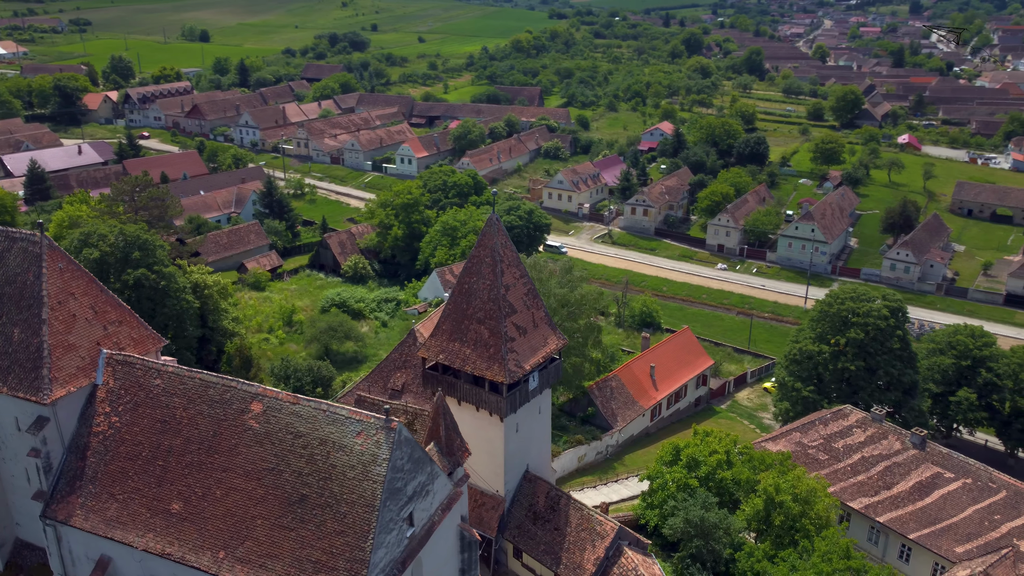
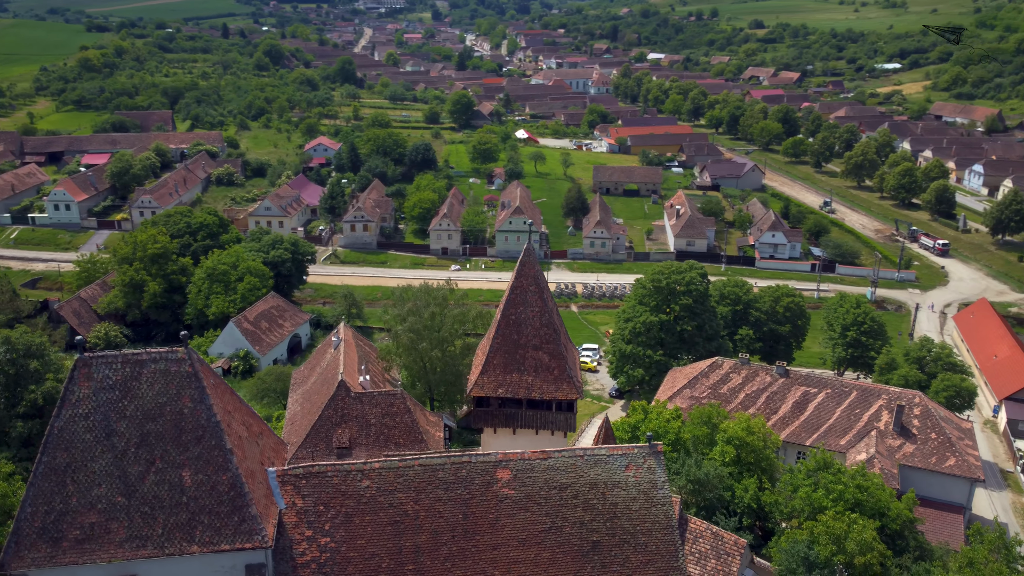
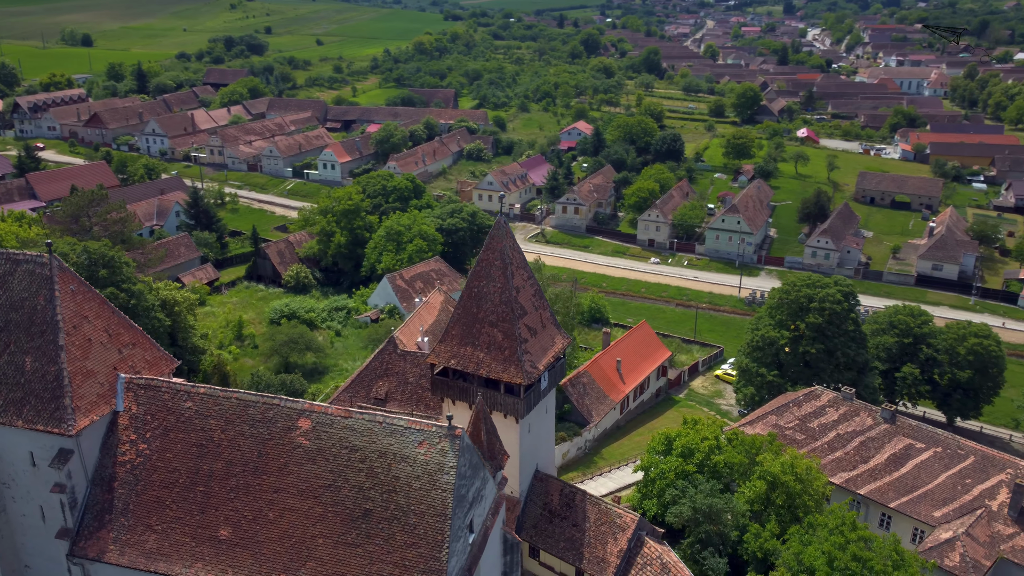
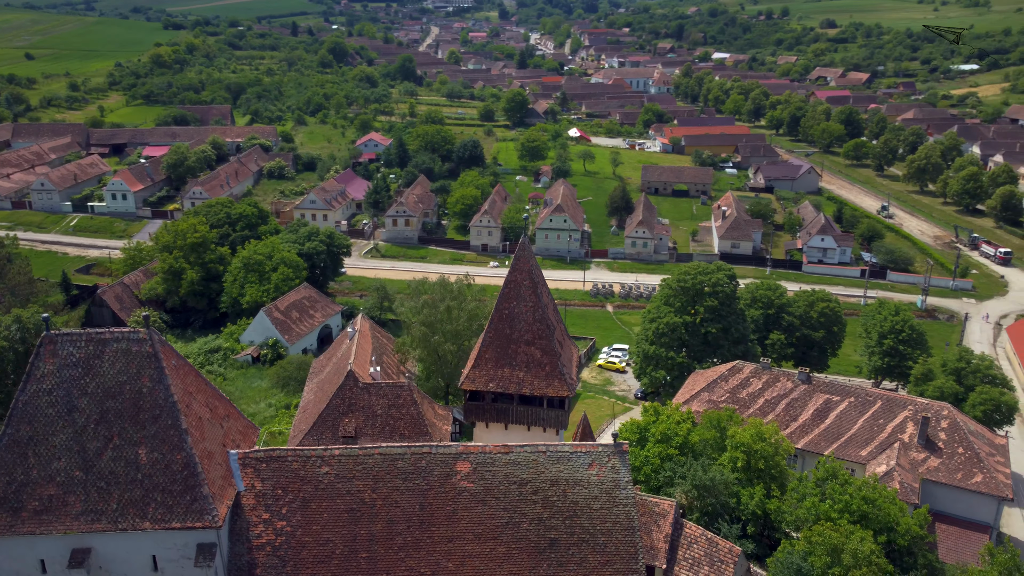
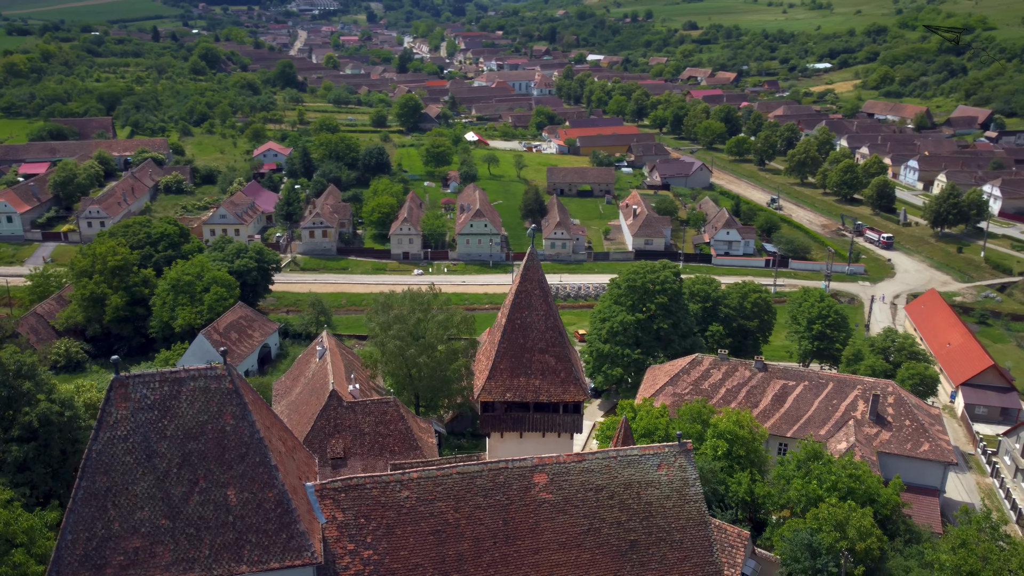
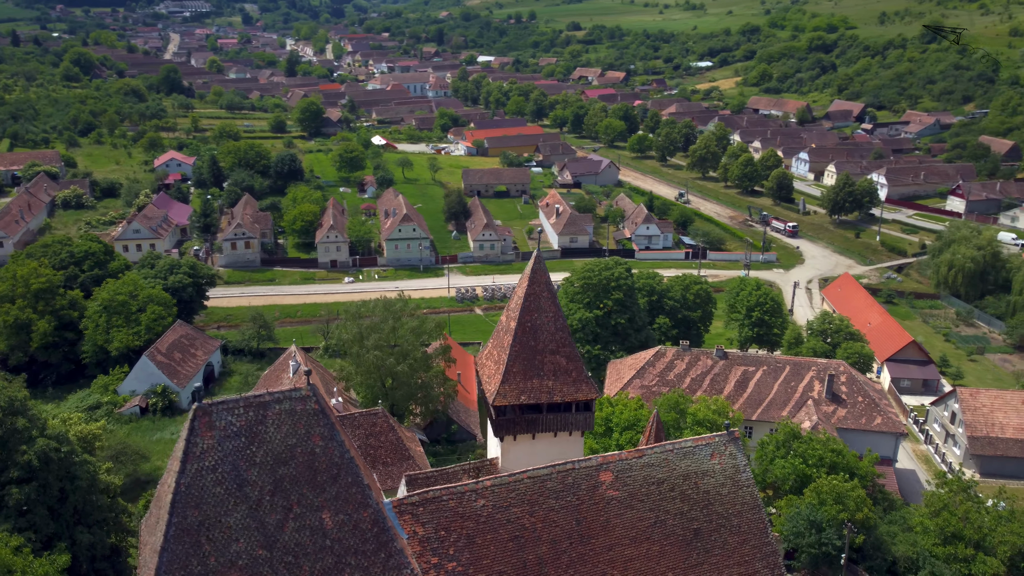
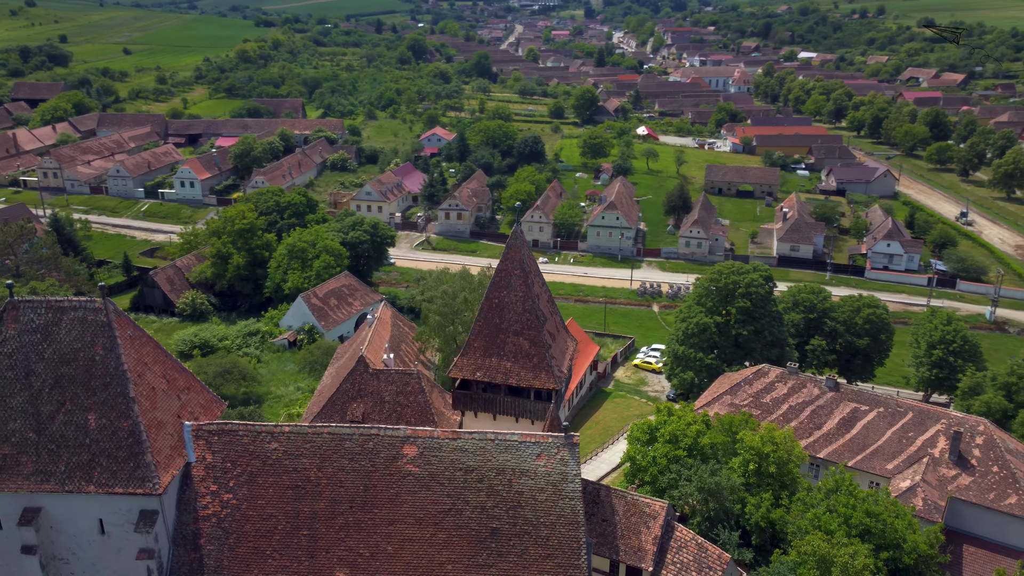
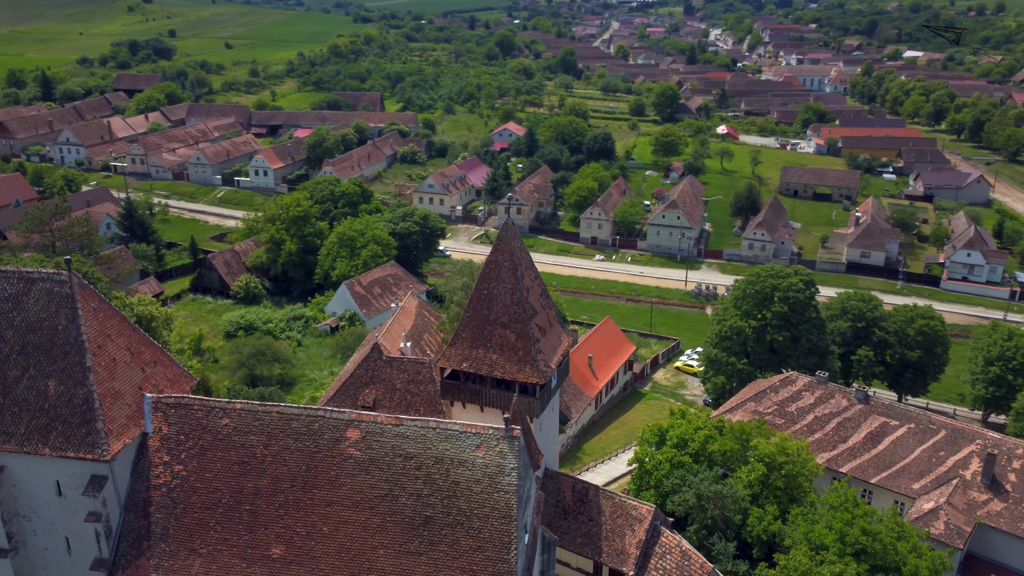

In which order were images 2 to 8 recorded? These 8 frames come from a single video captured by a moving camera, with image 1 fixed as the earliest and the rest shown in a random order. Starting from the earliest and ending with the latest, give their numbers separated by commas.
3, 8, 7, 4, 2, 5, 6
